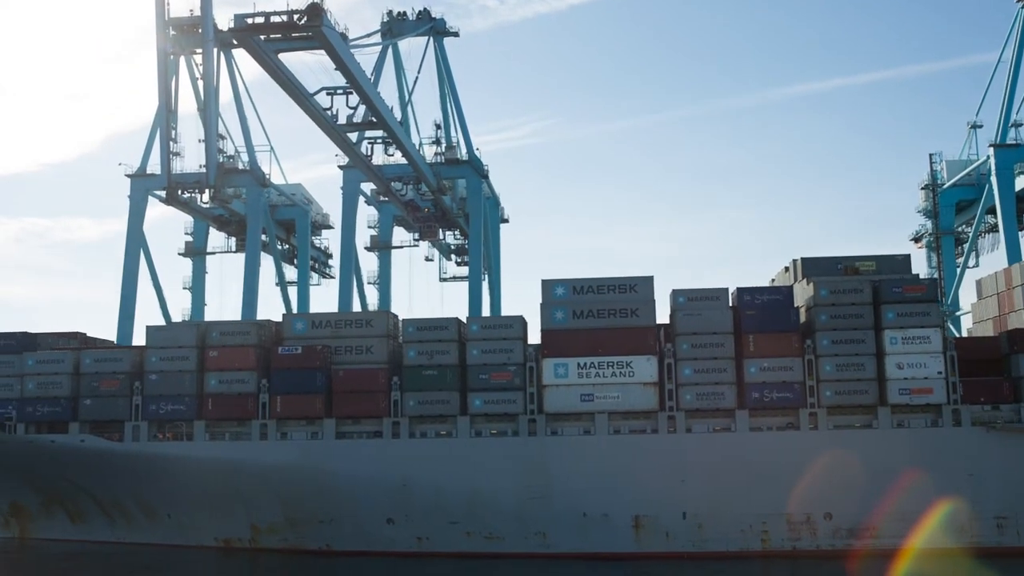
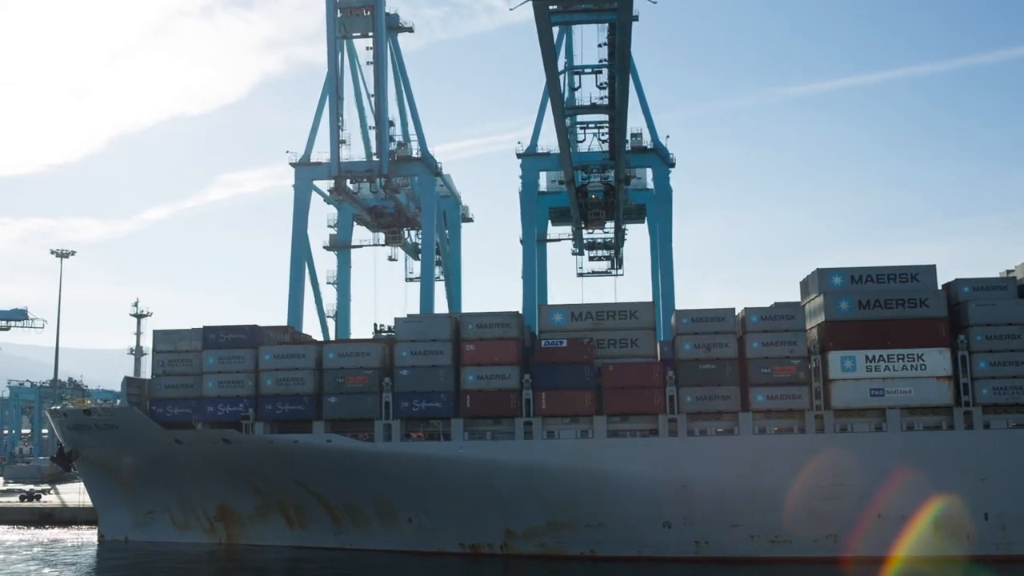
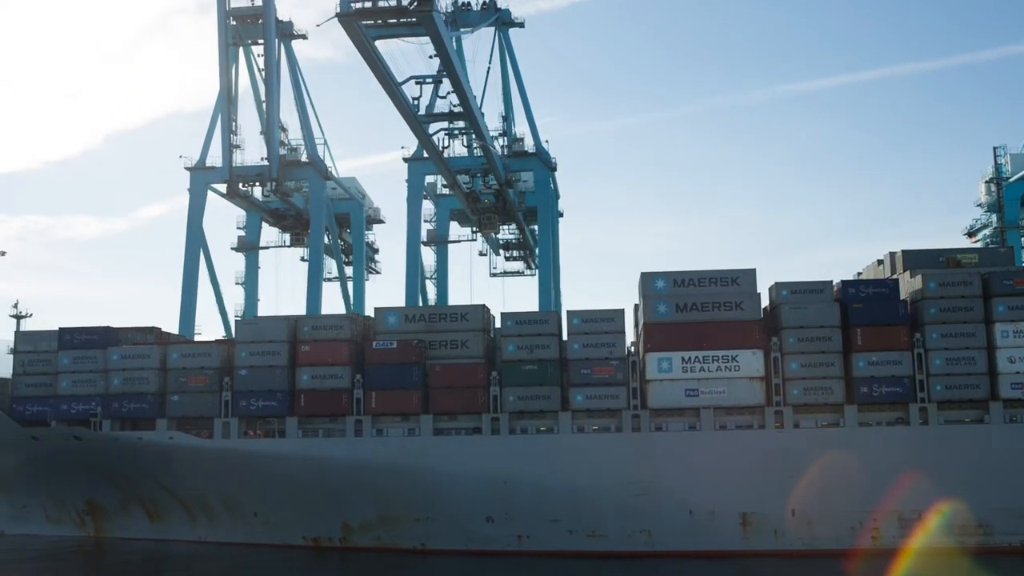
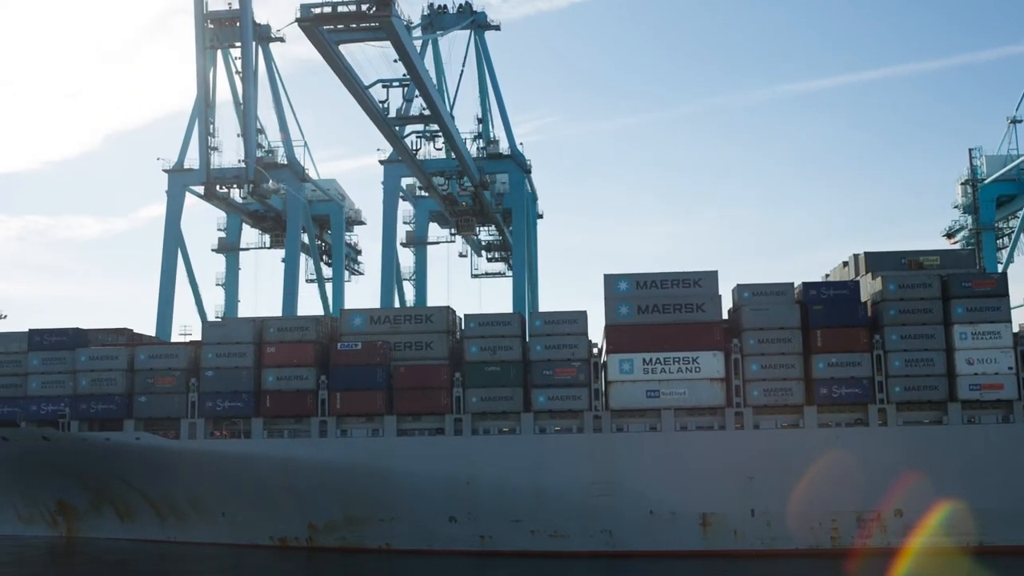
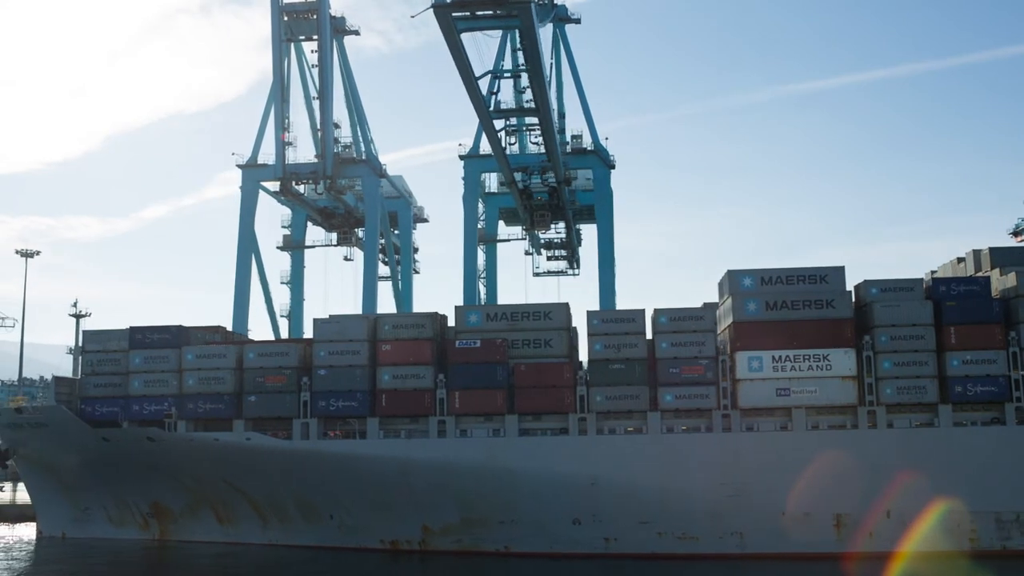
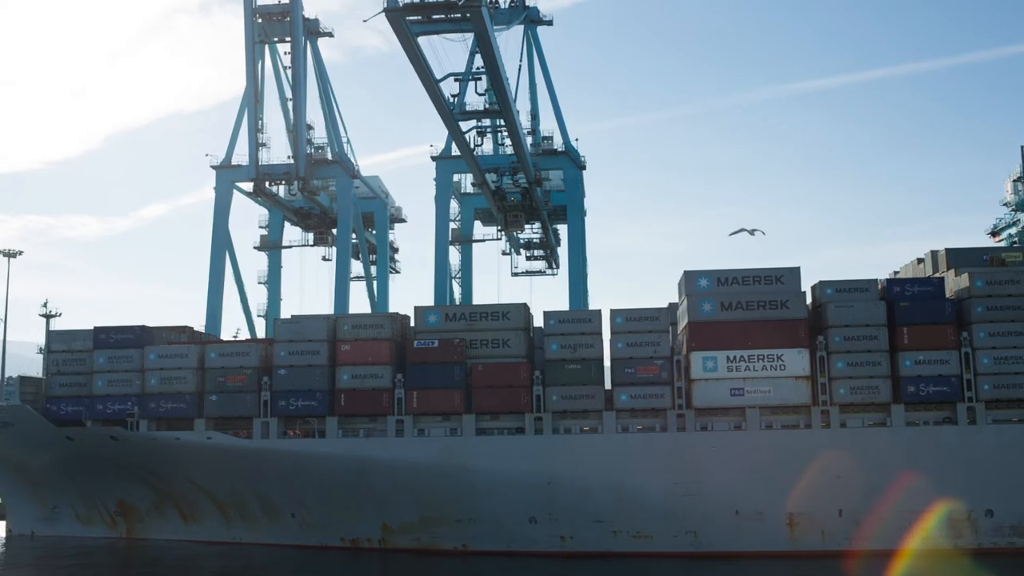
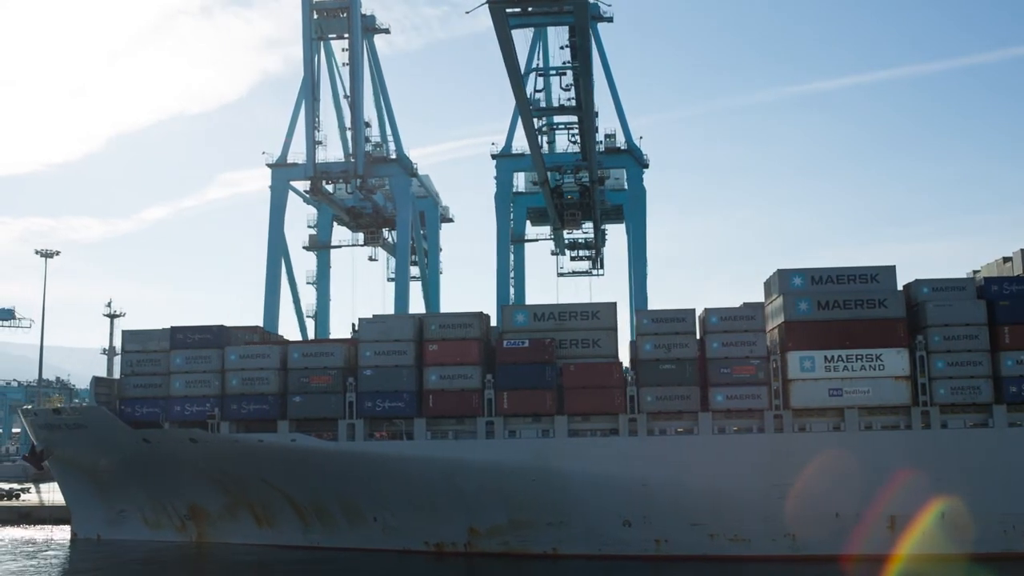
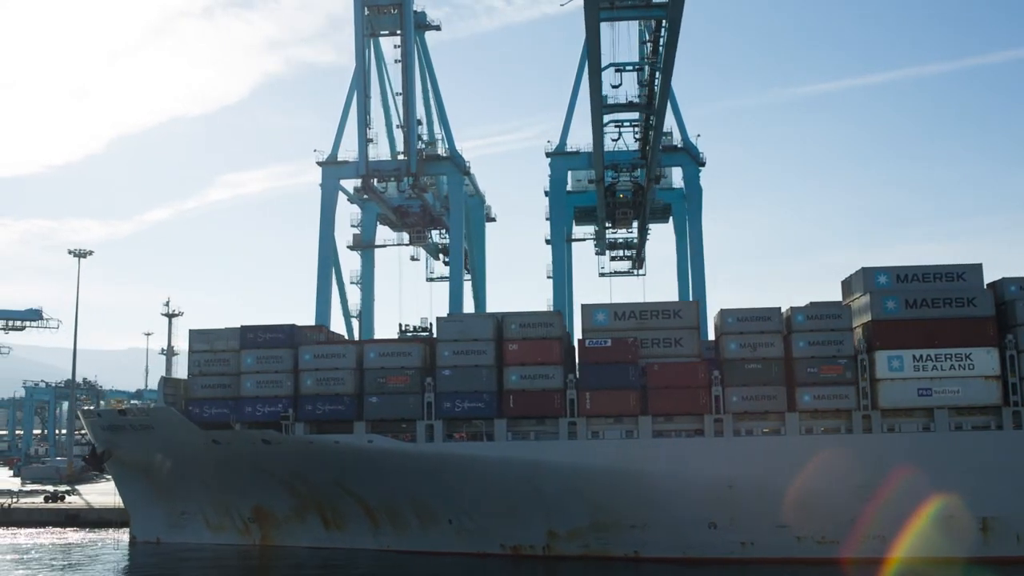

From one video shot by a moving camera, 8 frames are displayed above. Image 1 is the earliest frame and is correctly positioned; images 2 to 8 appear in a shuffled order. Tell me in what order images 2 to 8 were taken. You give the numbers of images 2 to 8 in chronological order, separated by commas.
4, 3, 6, 5, 7, 2, 8
